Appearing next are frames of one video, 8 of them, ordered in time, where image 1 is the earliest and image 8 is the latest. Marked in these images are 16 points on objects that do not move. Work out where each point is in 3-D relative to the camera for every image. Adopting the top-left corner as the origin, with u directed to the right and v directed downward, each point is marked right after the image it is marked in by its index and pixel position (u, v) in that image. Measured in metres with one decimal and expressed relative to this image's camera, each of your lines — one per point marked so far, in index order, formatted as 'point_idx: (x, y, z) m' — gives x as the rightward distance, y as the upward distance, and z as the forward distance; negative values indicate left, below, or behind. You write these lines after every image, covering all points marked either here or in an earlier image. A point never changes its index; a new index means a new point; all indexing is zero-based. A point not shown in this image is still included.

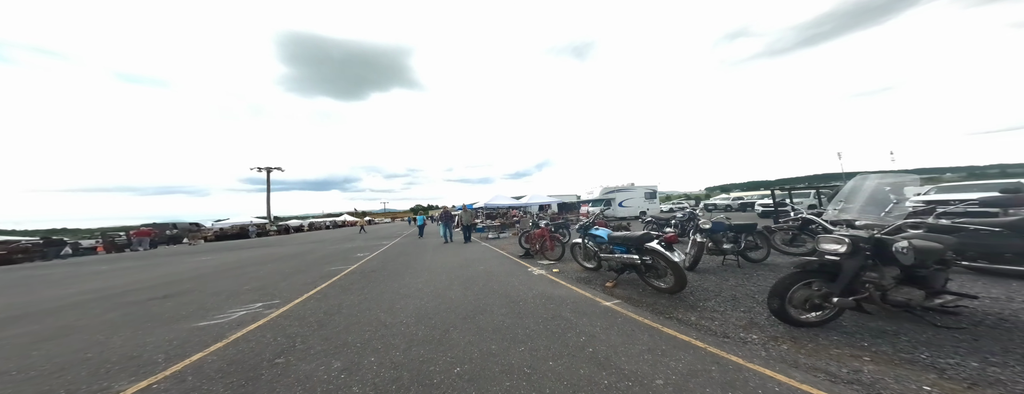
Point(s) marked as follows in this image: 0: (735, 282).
0: (+3.3, -1.3, +3.9) m
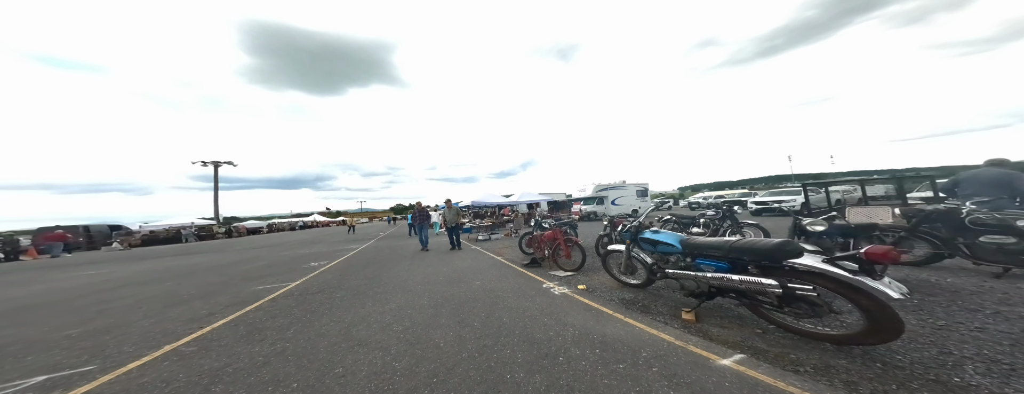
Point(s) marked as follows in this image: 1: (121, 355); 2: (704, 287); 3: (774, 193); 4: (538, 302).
0: (+3.6, -1.1, +2.4) m
1: (-4.0, -1.7, +2.8) m
2: (+2.1, -1.0, +2.9) m
3: (+19.7, +0.3, +20.0) m
4: (+0.4, -1.7, +4.3) m
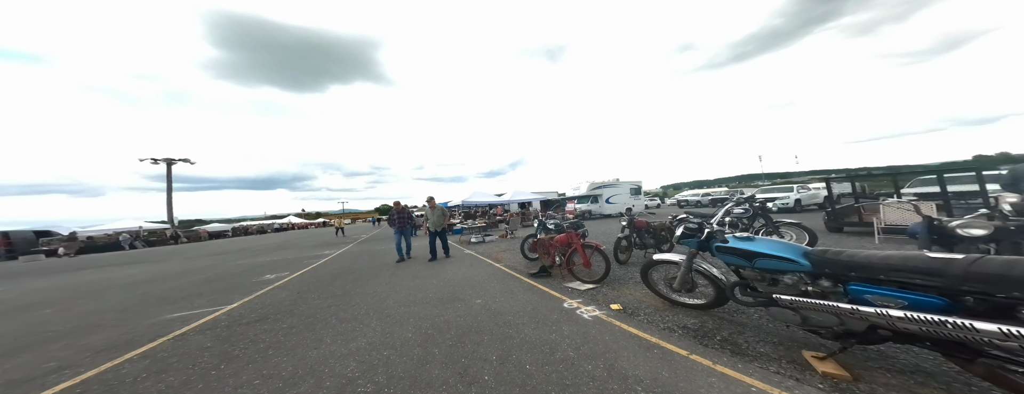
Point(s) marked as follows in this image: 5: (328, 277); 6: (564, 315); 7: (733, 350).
0: (+3.9, -1.0, +1.3) m
1: (-3.7, -1.6, +1.4) m
2: (+2.4, -0.8, +1.8) m
3: (+19.1, +0.5, +19.8) m
4: (+0.6, -1.6, +3.1) m
5: (-3.9, -1.7, +5.5) m
6: (+0.7, -1.6, +3.7) m
7: (+2.0, -1.4, +2.4) m
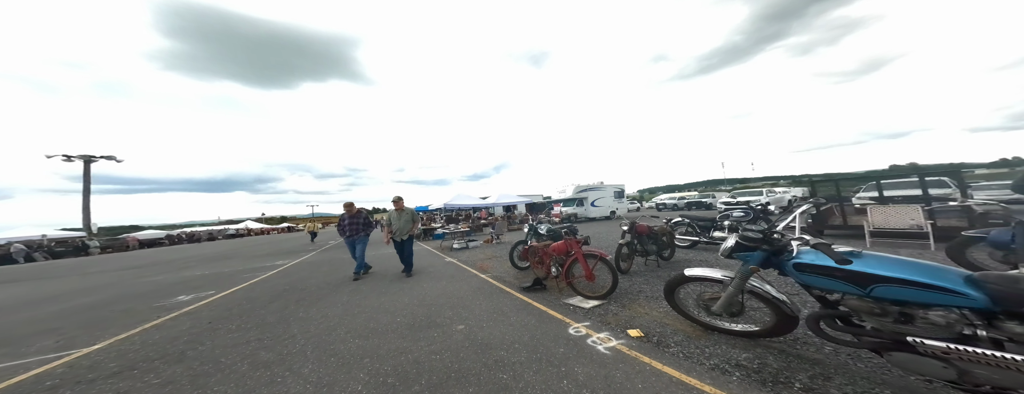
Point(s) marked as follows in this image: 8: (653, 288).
0: (+4.0, -0.9, +0.8) m
1: (-3.6, -1.5, +0.3) m
2: (+2.4, -0.8, +1.1) m
3: (+17.9, +0.3, +20.2) m
4: (+0.6, -1.6, +2.3) m
5: (-4.1, -1.7, +4.3) m
6: (+0.7, -1.6, +2.9) m
7: (+2.0, -1.4, +1.7) m
8: (+2.5, -1.6, +4.6) m
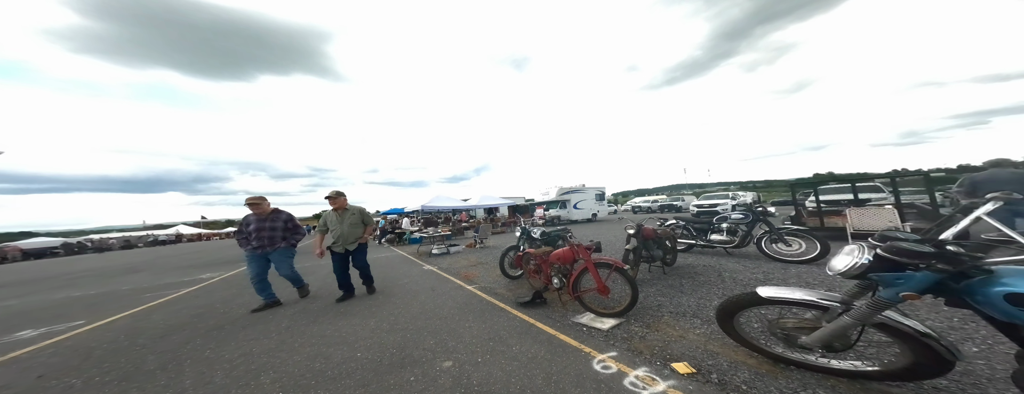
0: (+4.3, -0.8, +0.3) m
1: (-3.2, -1.4, -0.9) m
2: (+2.7, -0.7, +0.4) m
3: (+16.4, +0.1, +20.9) m
4: (+0.8, -1.5, +1.5) m
5: (-4.1, -1.6, +3.1) m
6: (+0.8, -1.6, +2.1) m
7: (+2.2, -1.3, +1.0) m
8: (+2.5, -1.6, +4.0) m
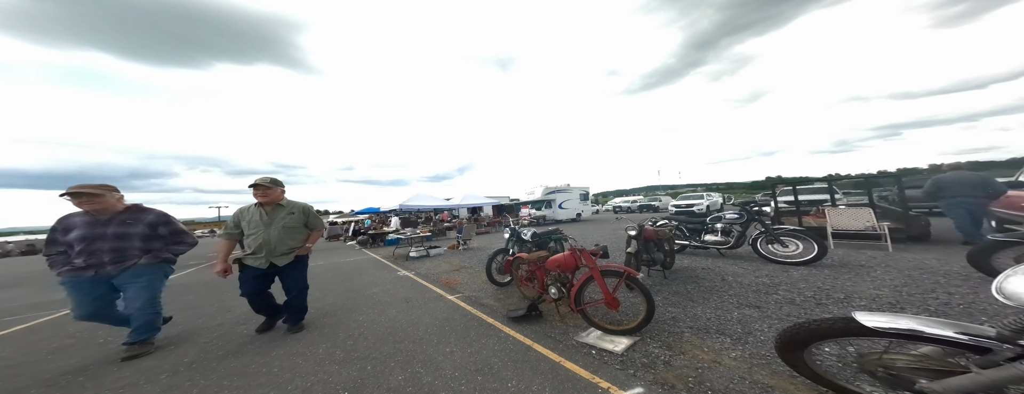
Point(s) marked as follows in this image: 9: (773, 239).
0: (+4.4, -0.8, -0.1) m
1: (-3.0, -1.3, -1.8) m
2: (+2.8, -0.7, 0.0) m
3: (+15.1, 0.0, +21.3) m
4: (+0.9, -1.5, +0.9) m
5: (-4.1, -1.5, +2.2) m
6: (+0.8, -1.5, +1.5) m
7: (+2.3, -1.2, +0.5) m
8: (+2.4, -1.5, +3.5) m
9: (+5.8, -0.9, +6.0) m
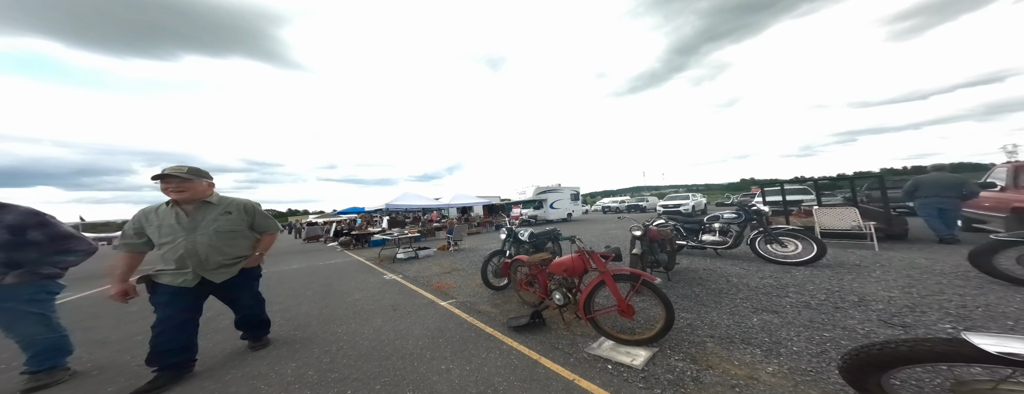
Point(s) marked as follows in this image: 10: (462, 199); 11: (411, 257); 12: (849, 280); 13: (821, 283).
0: (+4.6, -0.8, -0.3) m
1: (-2.7, -1.3, -2.2) m
2: (+3.0, -0.7, -0.3) m
3: (+14.4, 0.0, +21.6) m
4: (+1.0, -1.4, +0.6) m
5: (-4.0, -1.5, +1.6) m
6: (+0.9, -1.5, +1.2) m
7: (+2.5, -1.2, +0.3) m
8: (+2.4, -1.5, +3.3) m
9: (+5.8, -0.9, +5.9) m
10: (-3.5, -0.1, +17.6) m
11: (-3.8, -2.2, +9.9) m
12: (+5.6, -1.4, +4.4) m
13: (+5.0, -1.5, +4.3) m
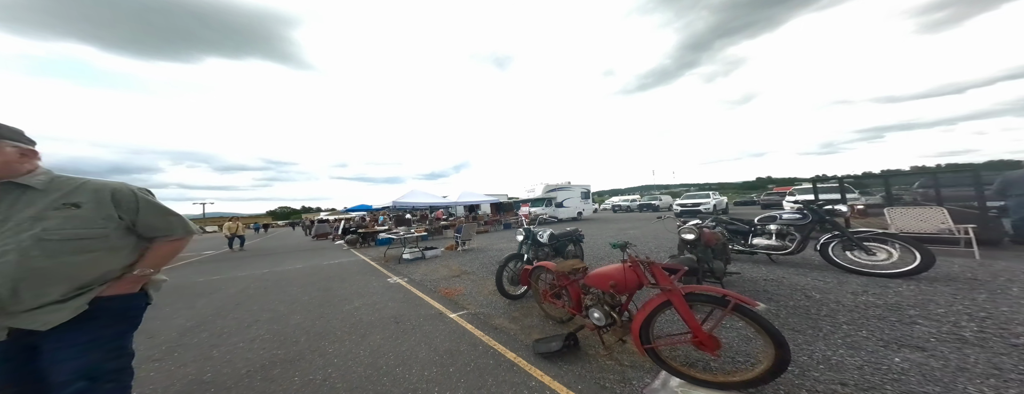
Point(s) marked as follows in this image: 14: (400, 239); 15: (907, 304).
0: (+4.8, -0.7, -1.3) m
1: (-2.6, -1.2, -3.0) m
2: (+3.2, -0.6, -1.2) m
3: (+15.3, +0.2, +20.2) m
4: (+1.2, -1.3, -0.3) m
5: (-3.8, -1.4, +0.9) m
6: (+1.1, -1.4, +0.3) m
7: (+2.7, -1.1, -0.7) m
8: (+2.7, -1.4, +2.3) m
9: (+6.2, -0.8, +4.8) m
10: (-2.7, +0.1, +16.8) m
11: (-3.2, -2.1, +9.2) m
12: (+5.9, -1.3, +3.3) m
13: (+5.4, -1.4, +3.3) m
14: (-4.0, -1.5, +9.6) m
15: (+5.0, -1.3, +3.4) m
